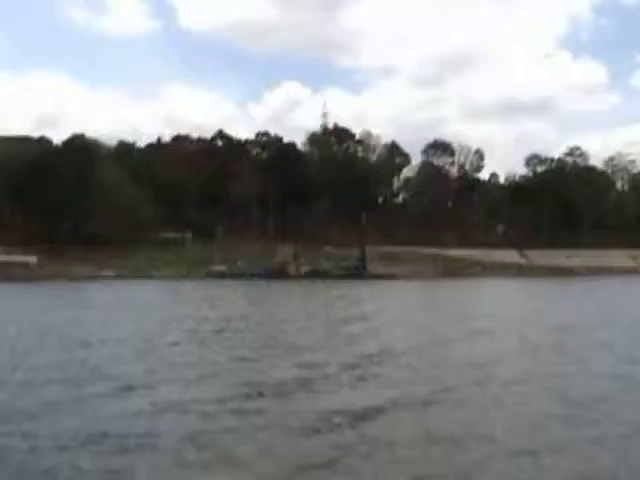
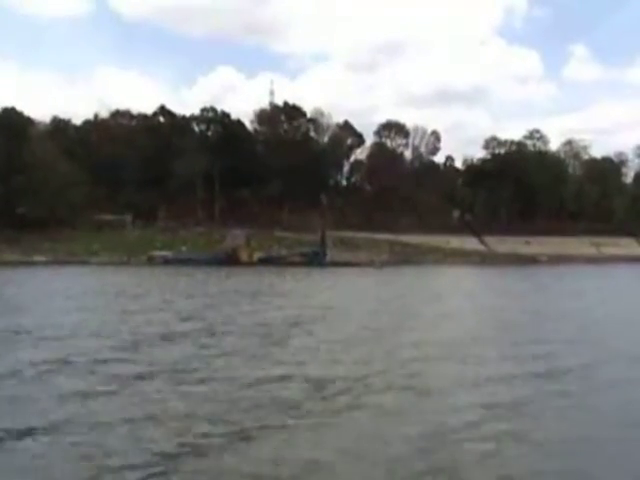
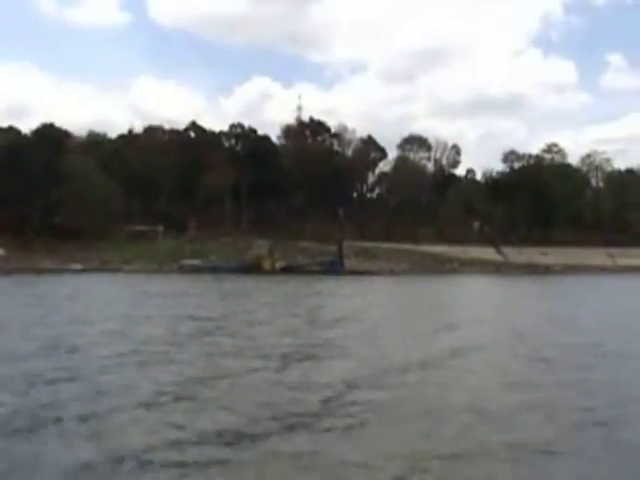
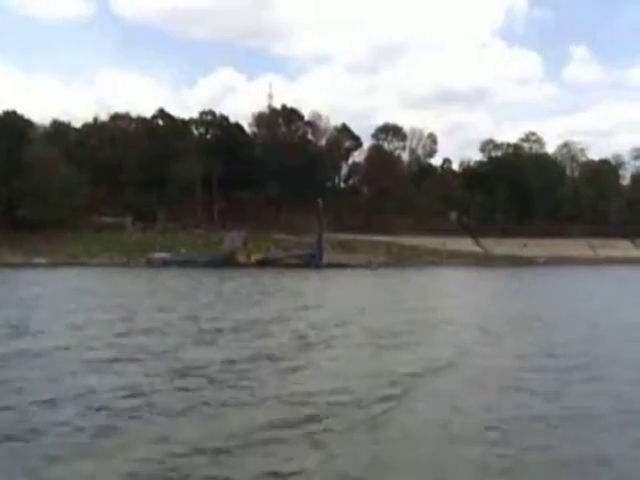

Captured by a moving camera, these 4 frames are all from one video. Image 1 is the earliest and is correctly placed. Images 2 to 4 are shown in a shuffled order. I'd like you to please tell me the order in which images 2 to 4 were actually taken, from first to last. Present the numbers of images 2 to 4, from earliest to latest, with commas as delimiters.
3, 4, 2
